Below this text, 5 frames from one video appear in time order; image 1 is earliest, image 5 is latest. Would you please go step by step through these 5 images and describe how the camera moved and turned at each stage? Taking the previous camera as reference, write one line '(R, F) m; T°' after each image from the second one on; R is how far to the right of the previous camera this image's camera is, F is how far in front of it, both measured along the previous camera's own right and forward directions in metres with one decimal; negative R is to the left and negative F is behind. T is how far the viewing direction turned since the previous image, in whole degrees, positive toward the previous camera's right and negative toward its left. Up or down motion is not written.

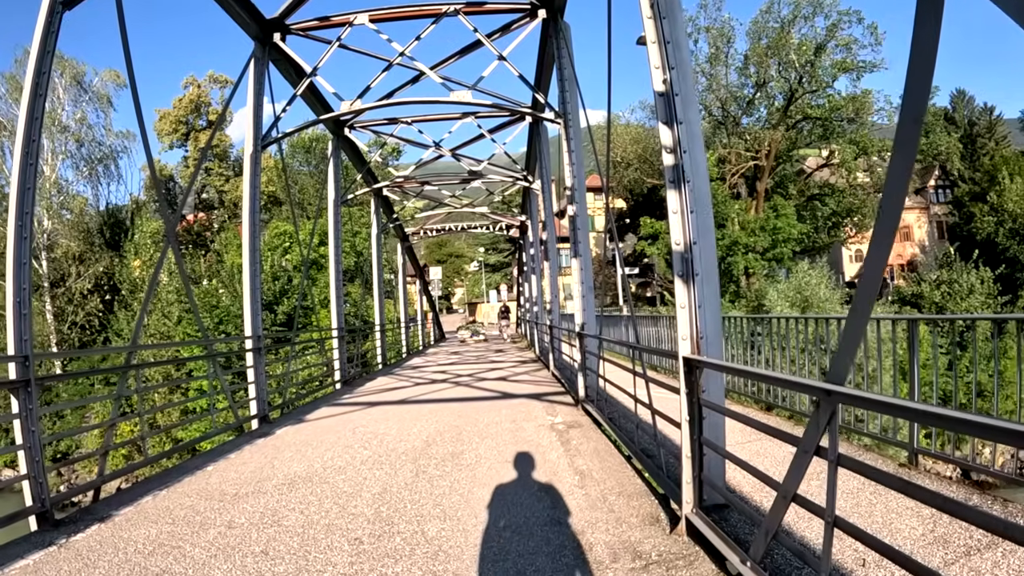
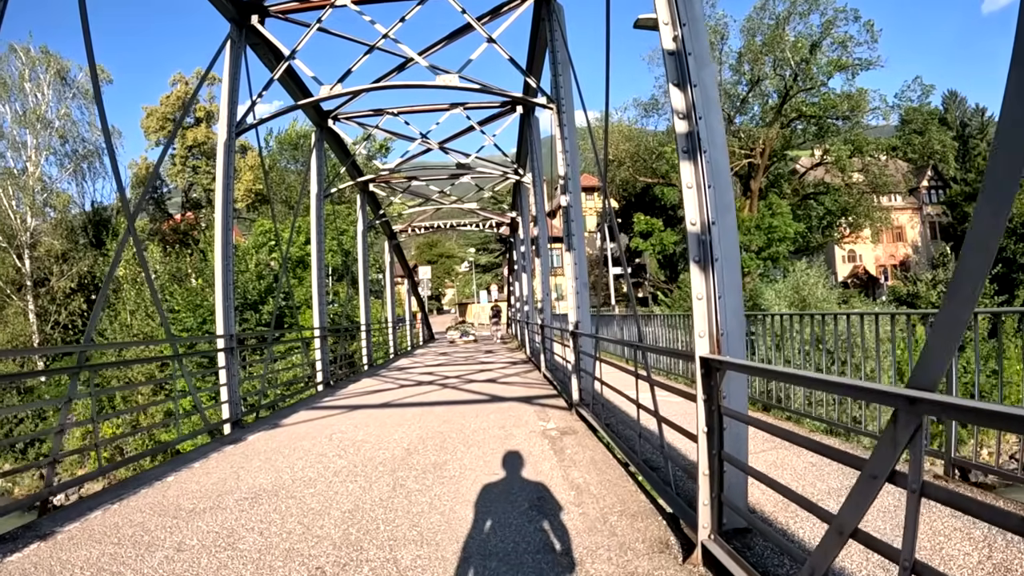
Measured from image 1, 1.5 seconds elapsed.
(0.0, +0.6) m; +1°
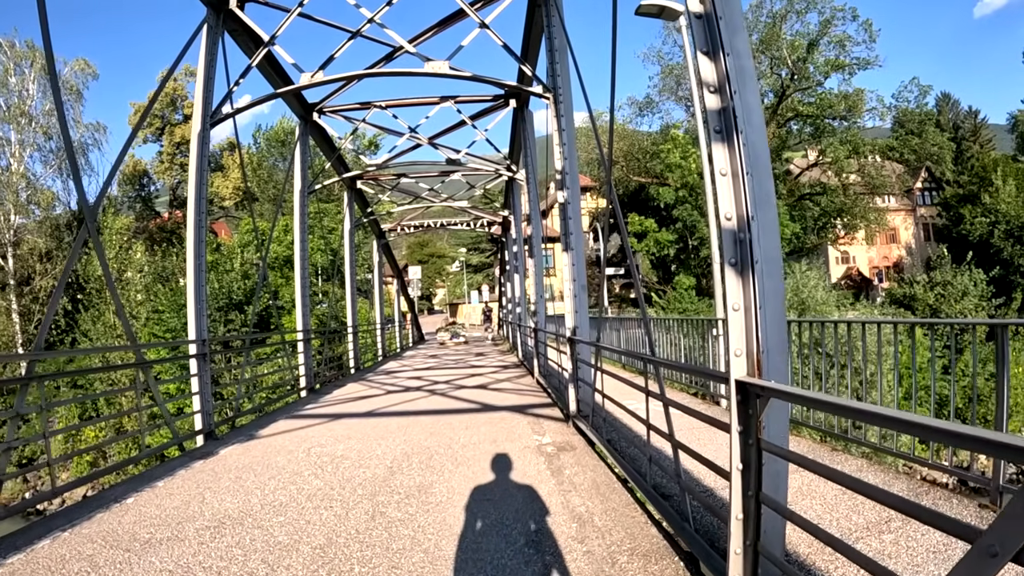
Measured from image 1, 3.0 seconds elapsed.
(0.0, +0.6) m; +1°
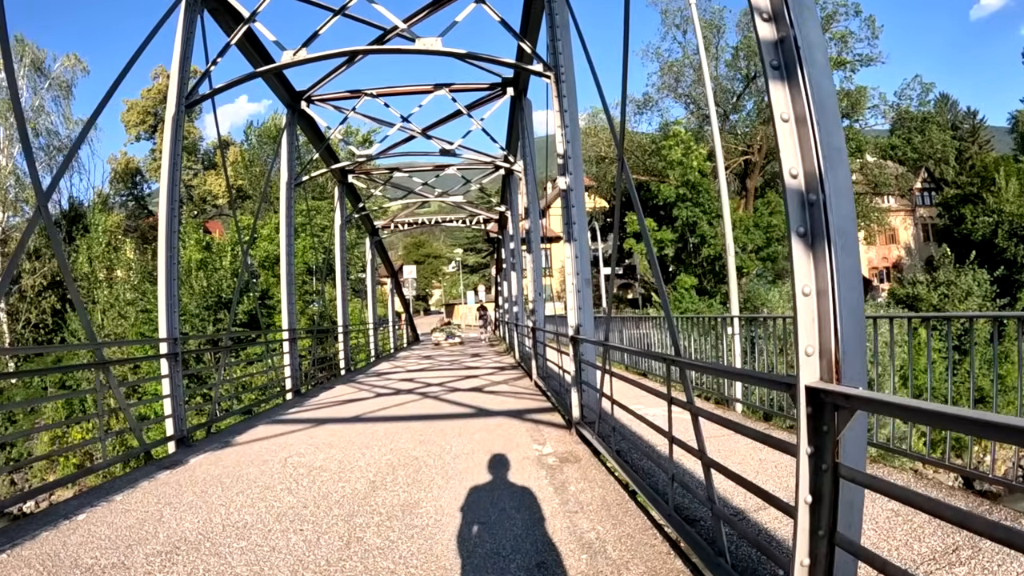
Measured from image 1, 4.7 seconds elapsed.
(0.0, +0.6) m; 0°
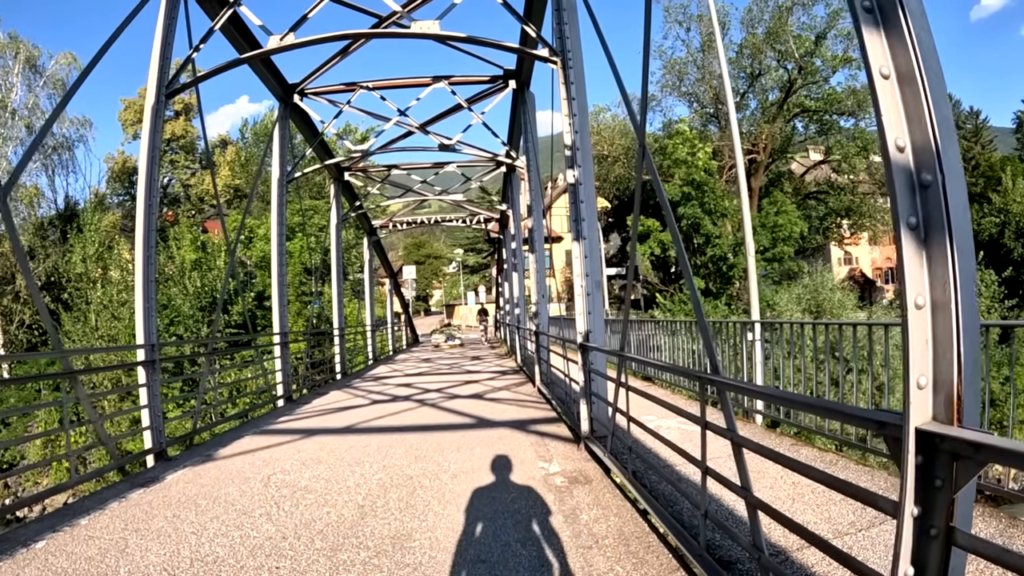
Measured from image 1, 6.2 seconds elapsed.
(0.0, +0.5) m; 0°
